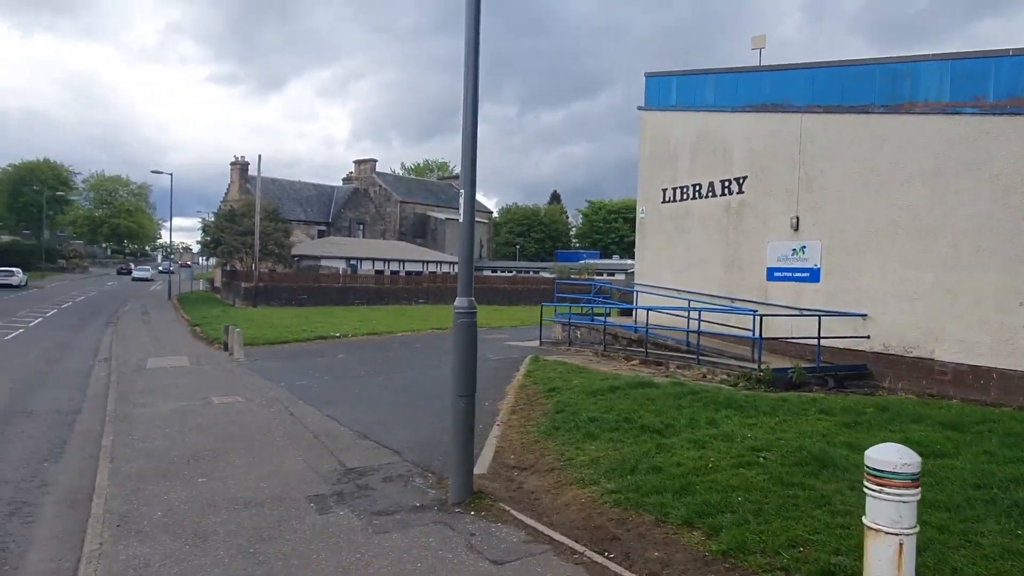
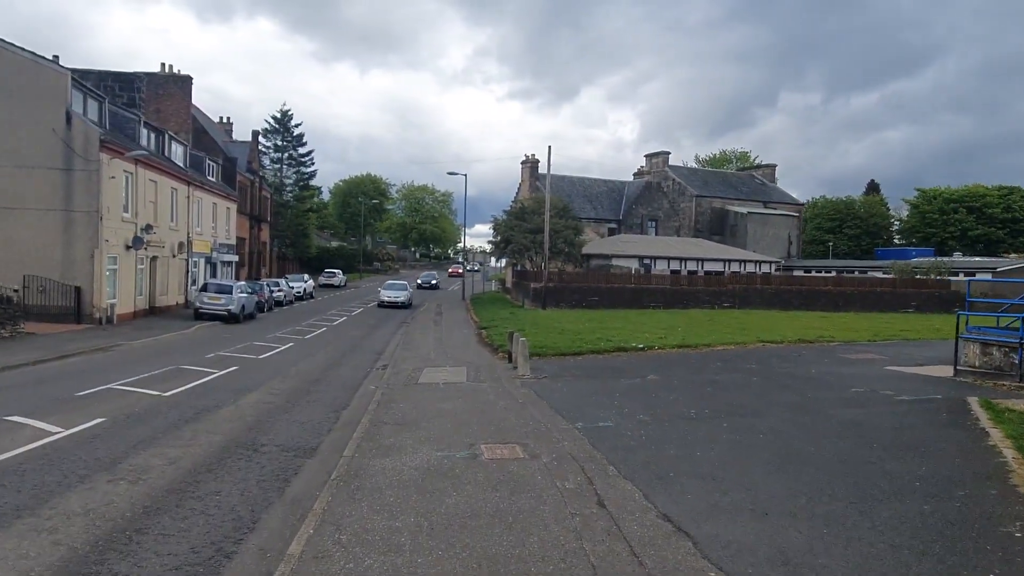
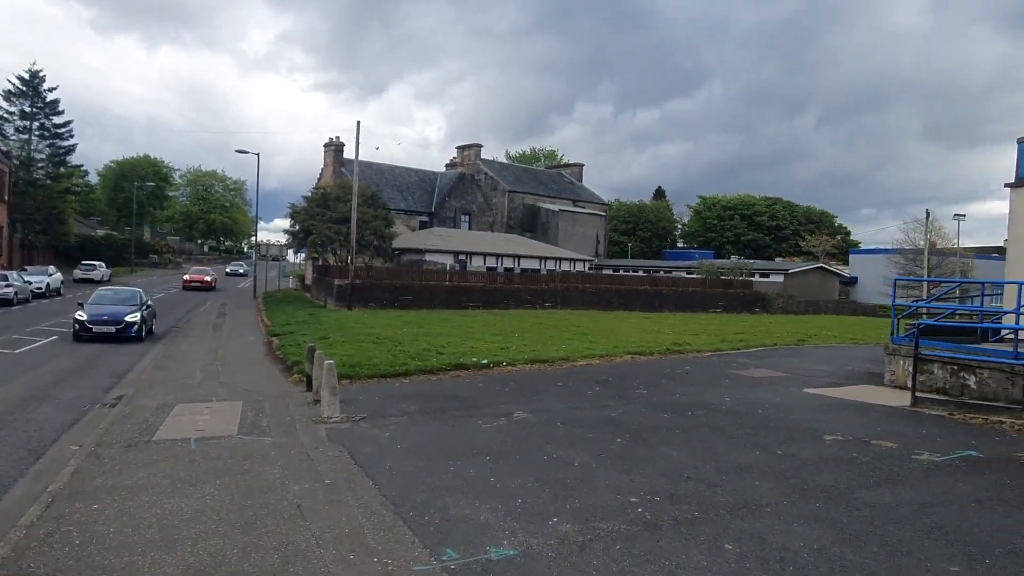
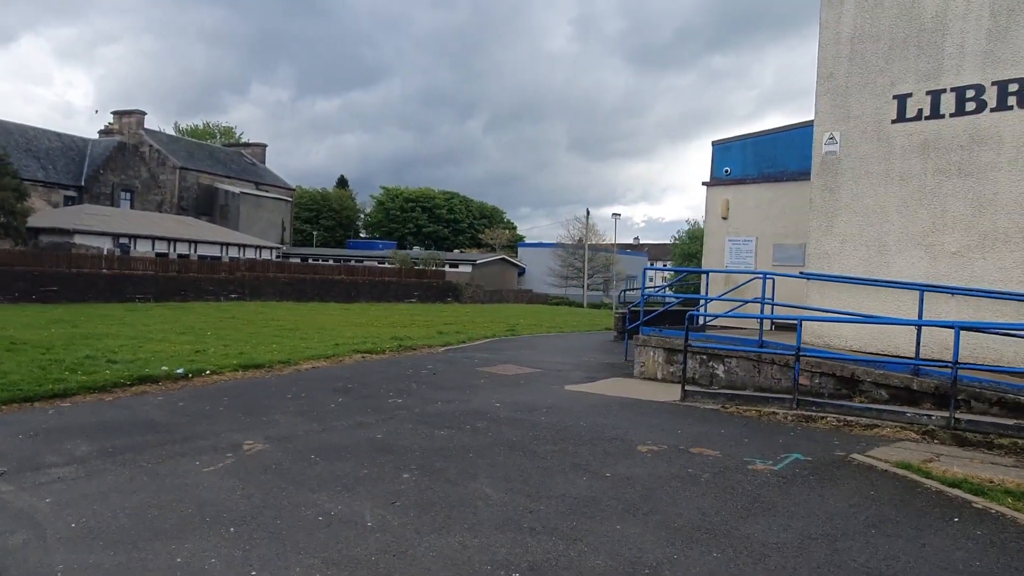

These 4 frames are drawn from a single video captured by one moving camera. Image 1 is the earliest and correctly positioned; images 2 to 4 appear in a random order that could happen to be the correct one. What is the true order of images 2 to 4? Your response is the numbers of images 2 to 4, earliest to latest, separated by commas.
2, 3, 4
